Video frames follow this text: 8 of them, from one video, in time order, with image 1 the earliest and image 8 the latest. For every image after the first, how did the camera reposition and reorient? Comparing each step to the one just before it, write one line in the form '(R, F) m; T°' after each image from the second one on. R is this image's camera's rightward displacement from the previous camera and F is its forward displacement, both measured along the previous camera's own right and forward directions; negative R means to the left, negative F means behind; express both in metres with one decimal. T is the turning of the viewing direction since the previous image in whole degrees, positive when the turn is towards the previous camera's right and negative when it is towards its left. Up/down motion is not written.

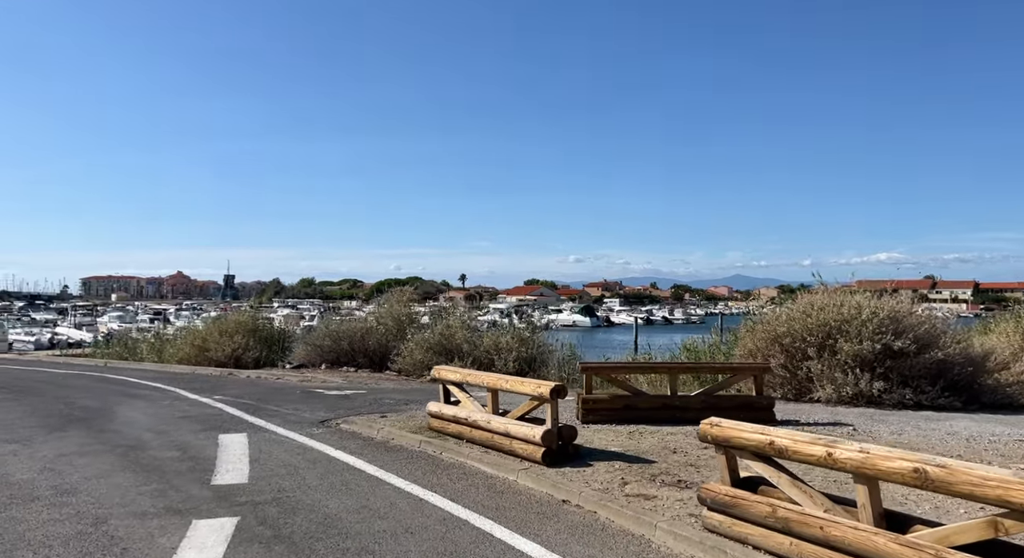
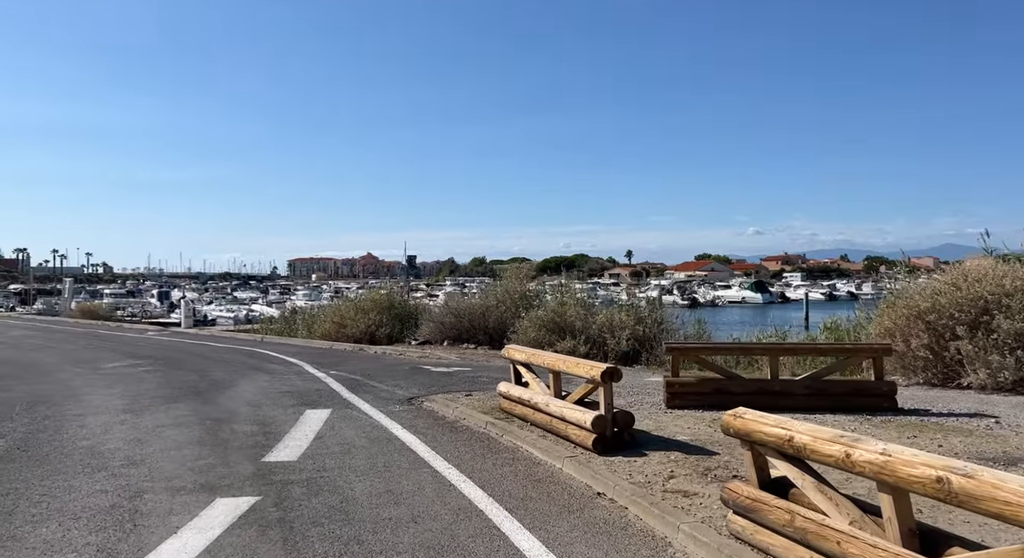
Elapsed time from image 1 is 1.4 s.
(+0.6, +0.3) m; -10°
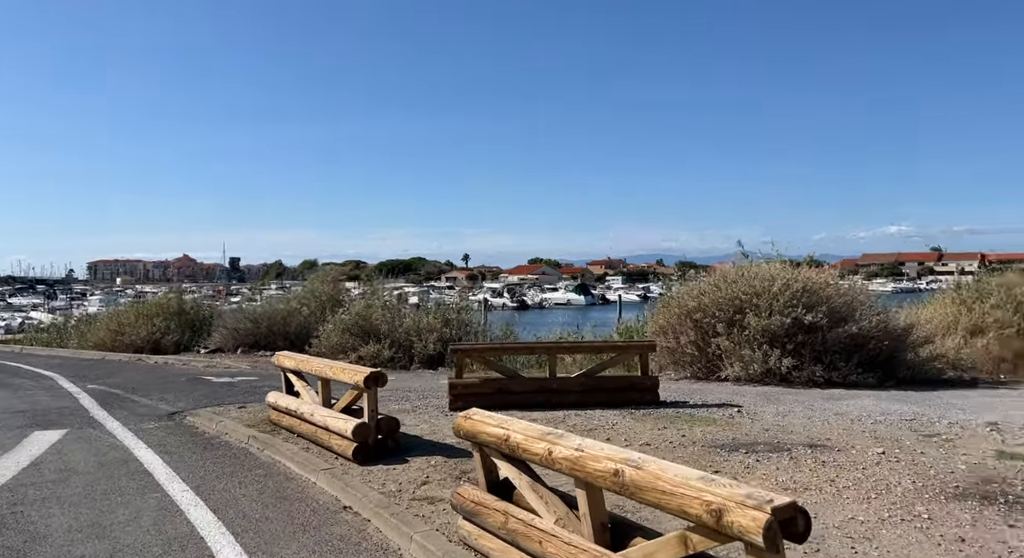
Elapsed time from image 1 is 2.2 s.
(+0.4, 0.0) m; +14°
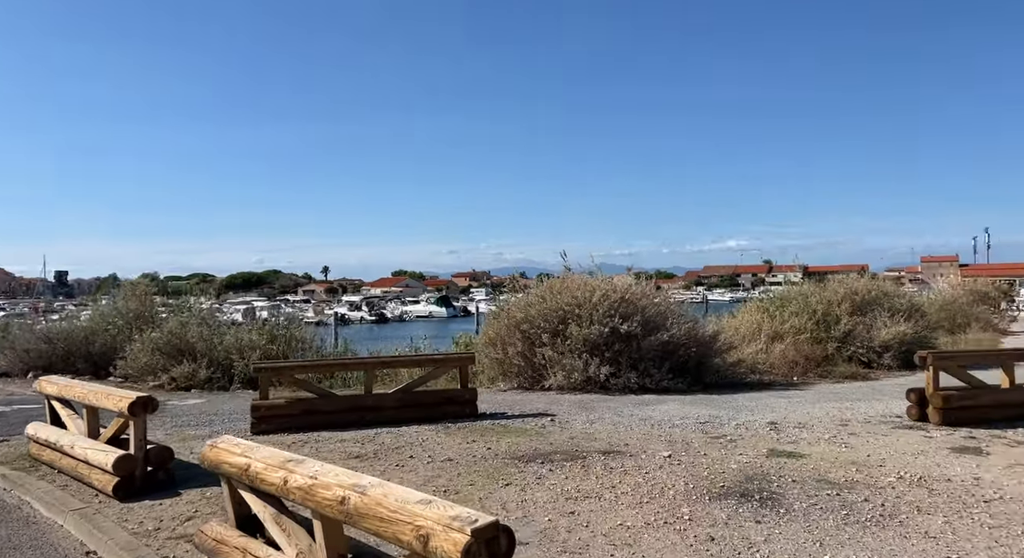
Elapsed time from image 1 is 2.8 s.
(+0.4, +0.1) m; +12°
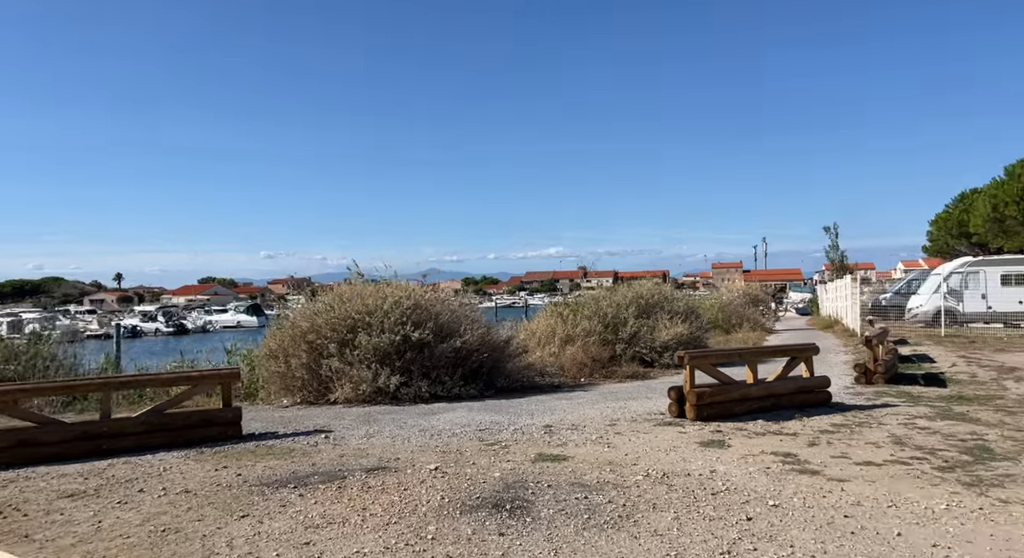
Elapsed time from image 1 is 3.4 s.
(+0.4, +0.2) m; +14°
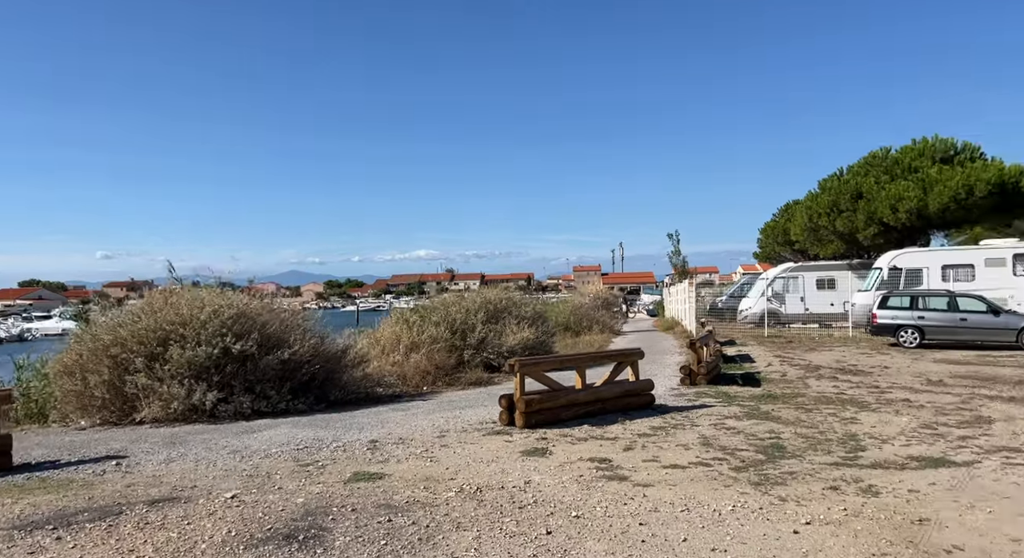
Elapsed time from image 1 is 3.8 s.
(+0.3, +0.1) m; +11°
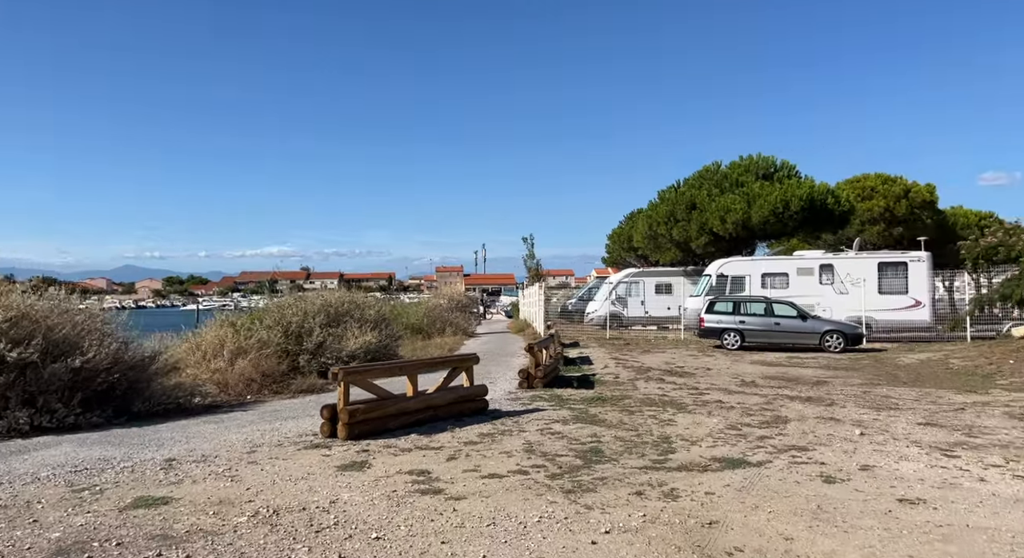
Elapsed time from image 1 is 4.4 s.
(+0.2, +0.1) m; +11°
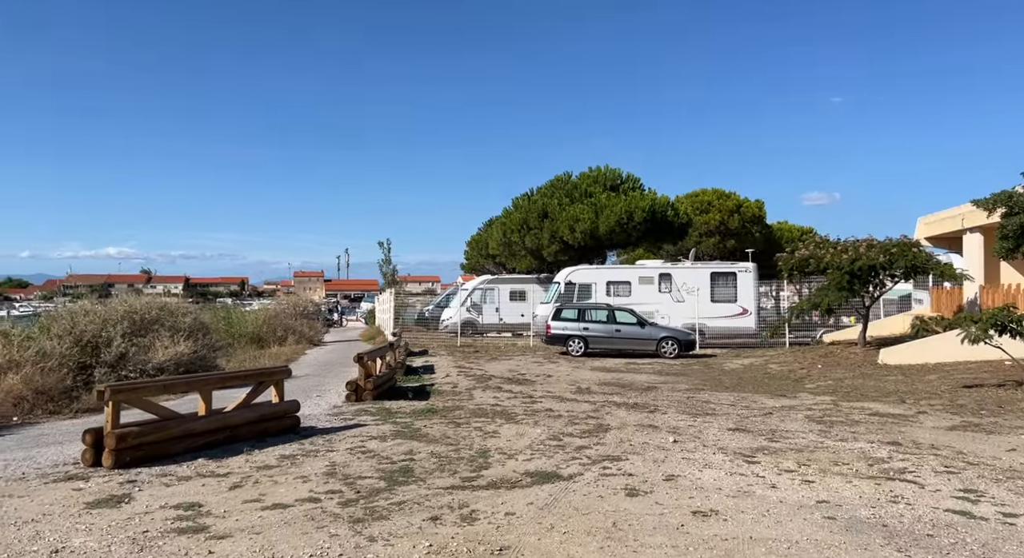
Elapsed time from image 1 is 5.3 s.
(+0.5, +0.3) m; +11°
